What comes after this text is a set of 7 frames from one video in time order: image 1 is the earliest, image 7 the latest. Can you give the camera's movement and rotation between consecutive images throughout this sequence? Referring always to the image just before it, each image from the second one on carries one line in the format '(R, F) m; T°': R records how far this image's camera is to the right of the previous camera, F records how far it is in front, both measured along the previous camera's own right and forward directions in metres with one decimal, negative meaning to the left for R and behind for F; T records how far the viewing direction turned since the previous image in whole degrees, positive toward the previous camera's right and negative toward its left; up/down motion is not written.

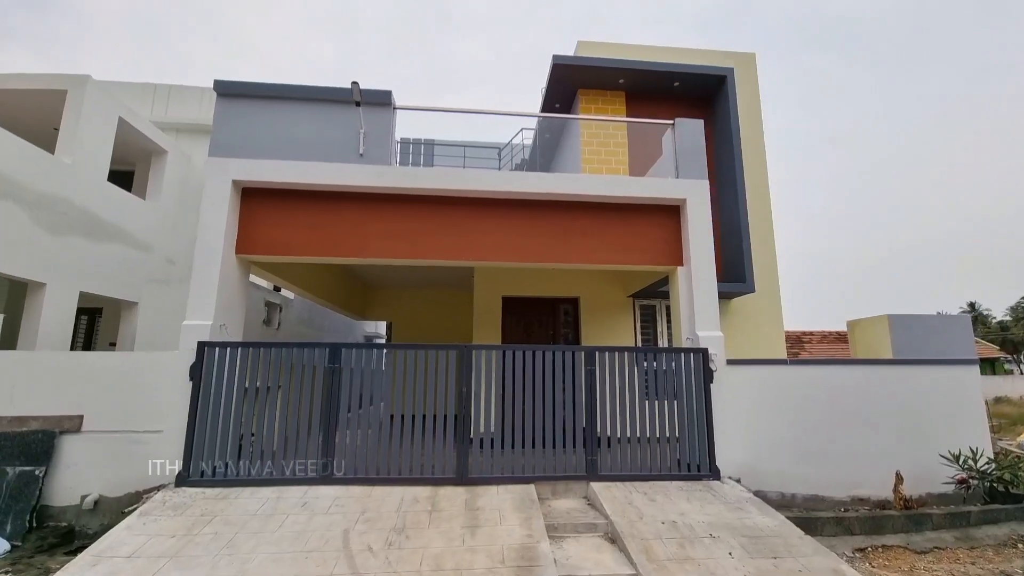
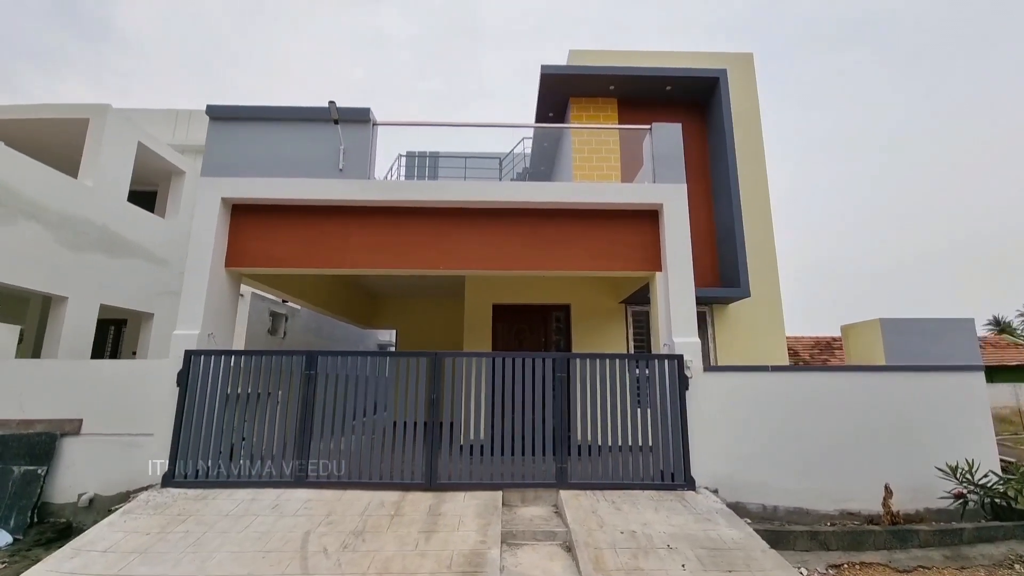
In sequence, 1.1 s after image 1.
(+0.7, 0.0) m; -4°
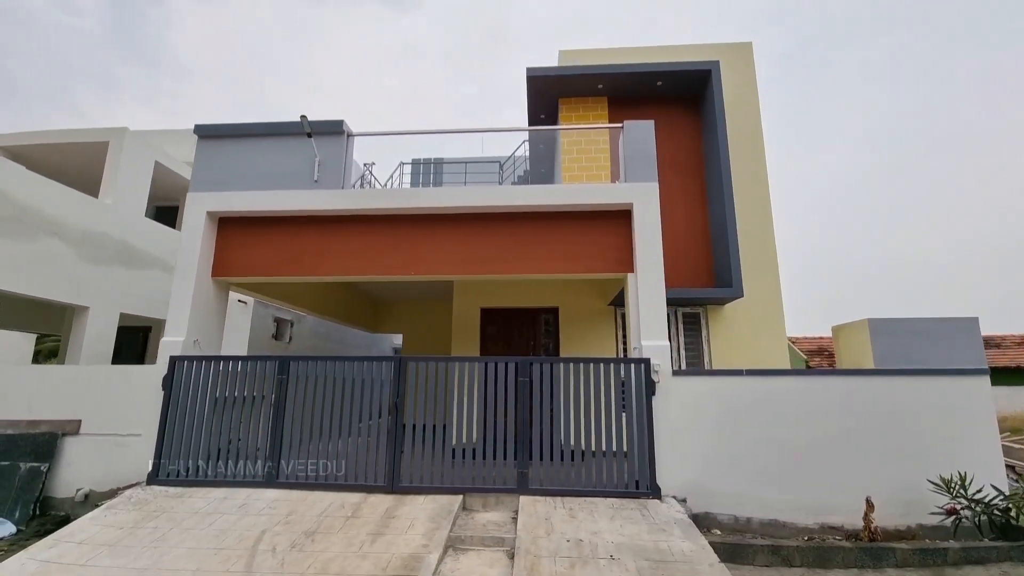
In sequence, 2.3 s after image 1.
(+0.8, 0.0) m; -5°
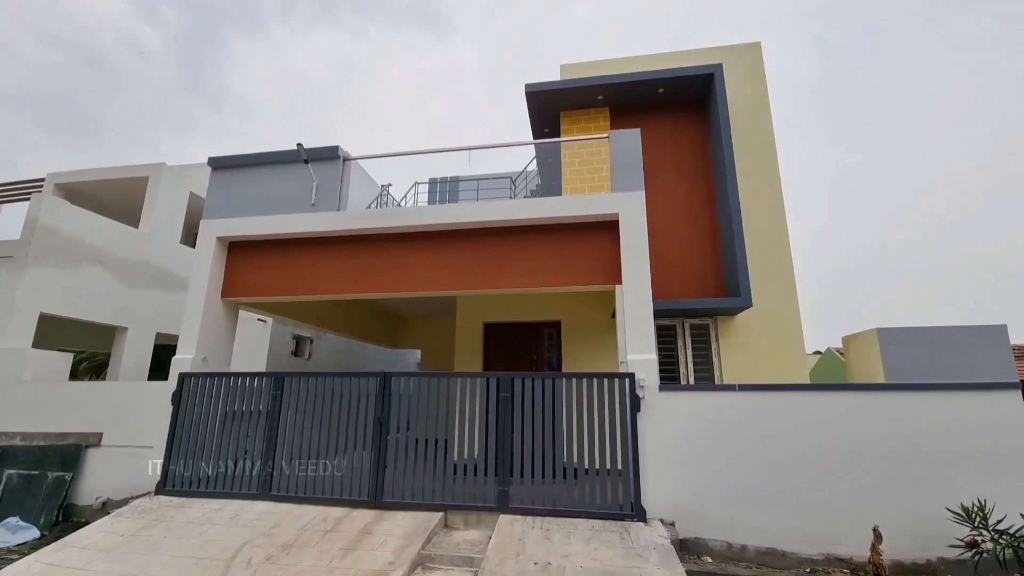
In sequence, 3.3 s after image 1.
(+0.7, 0.0) m; -5°
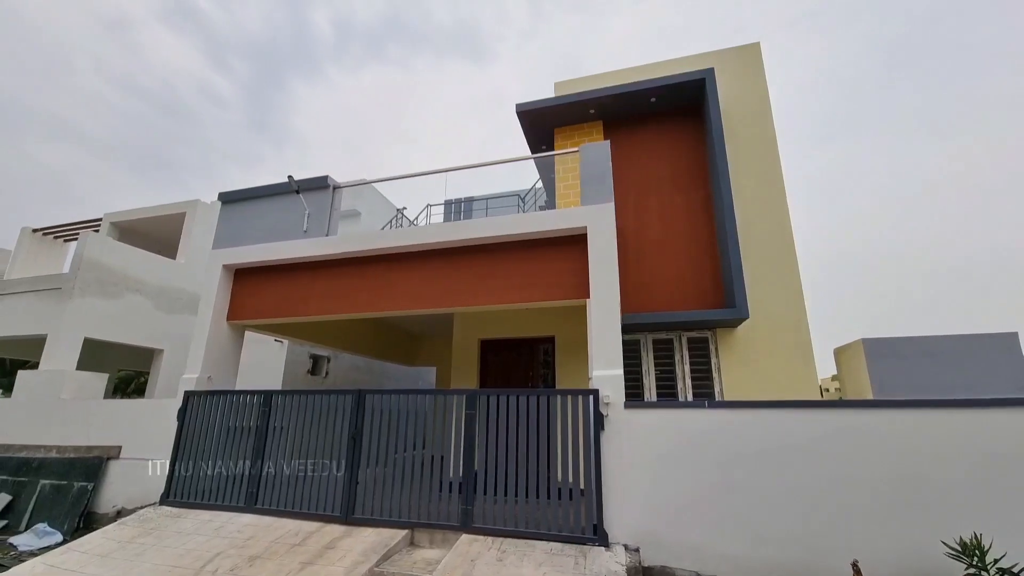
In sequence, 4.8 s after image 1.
(+0.9, 0.0) m; -6°
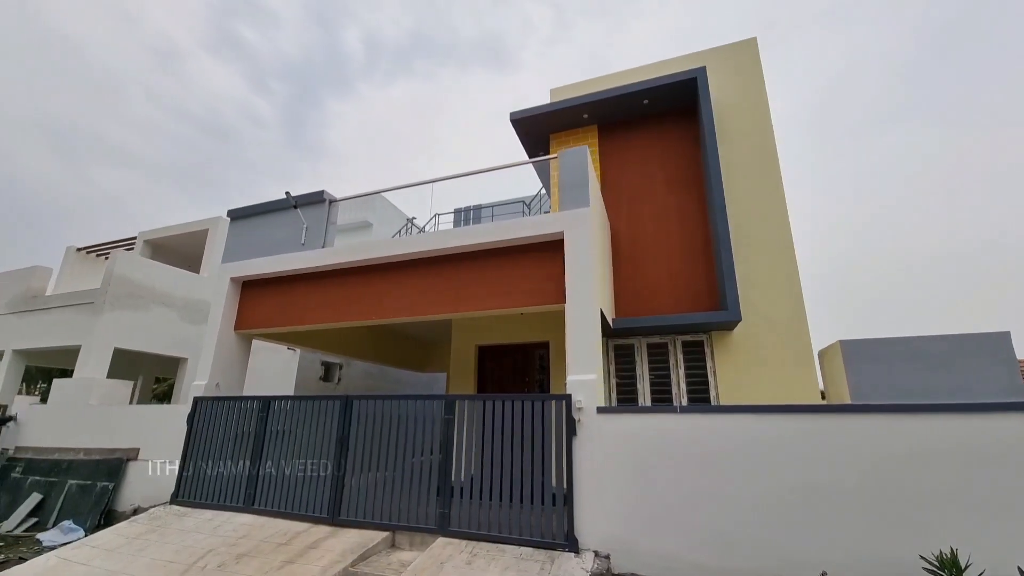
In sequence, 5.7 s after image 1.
(+0.6, 0.0) m; -4°
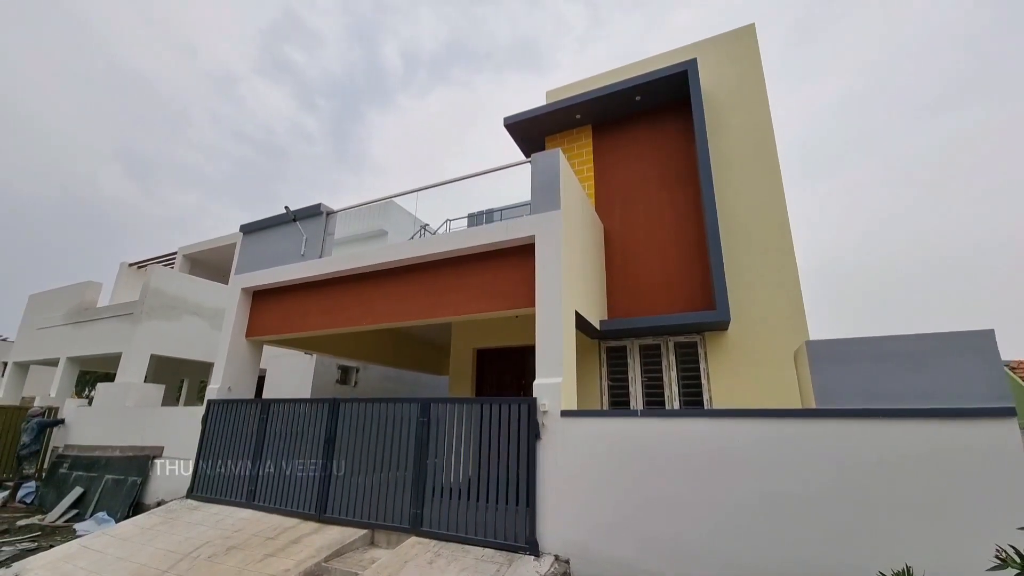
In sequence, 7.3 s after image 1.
(+0.8, 0.0) m; -5°
